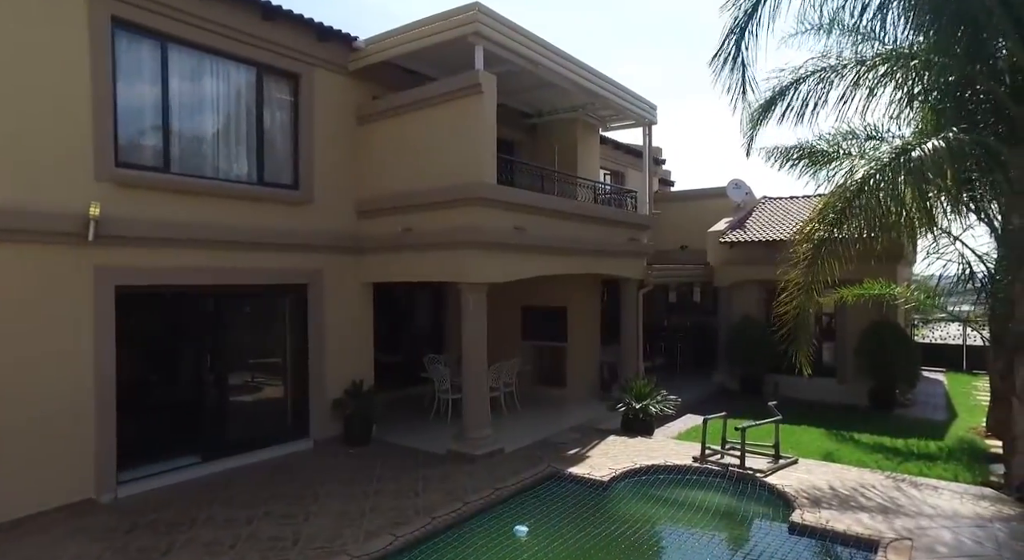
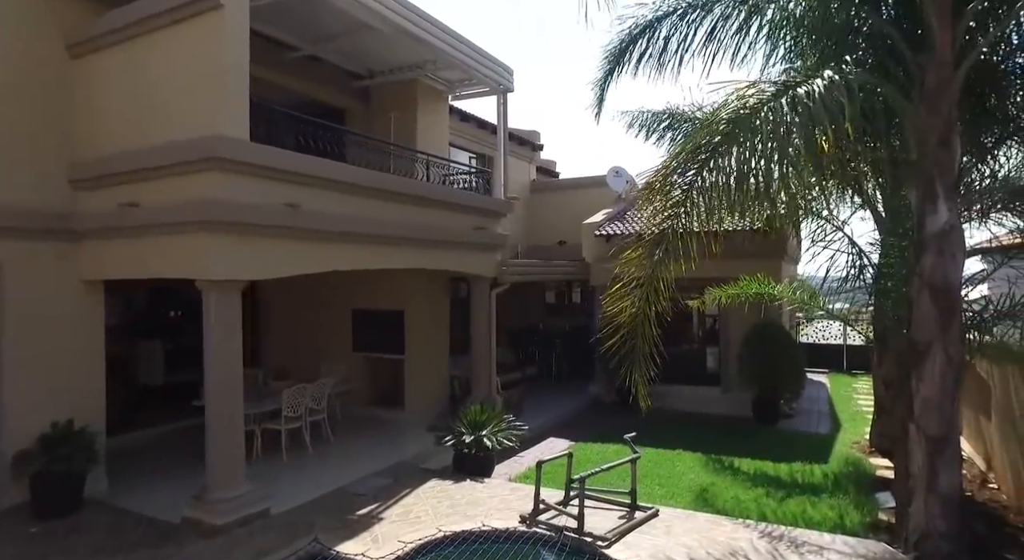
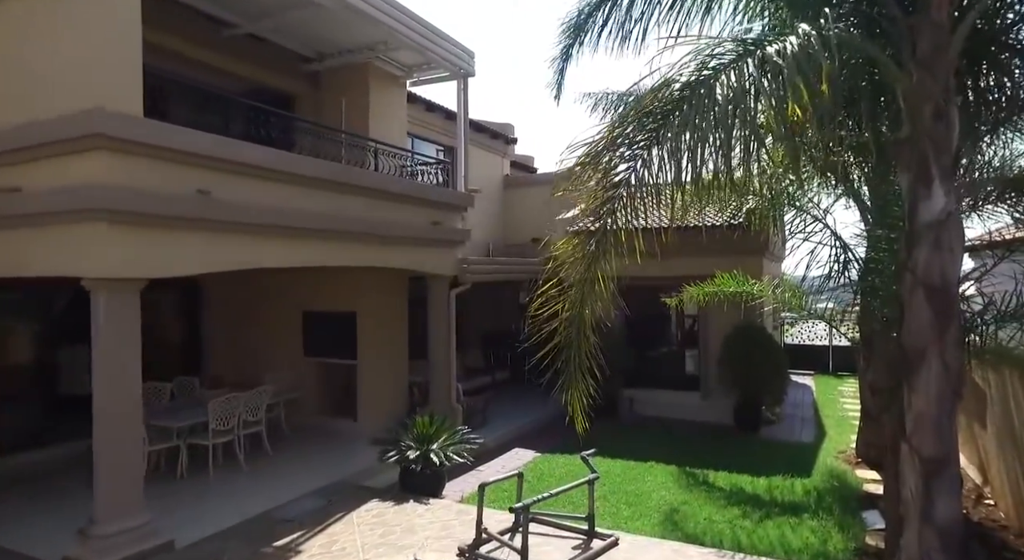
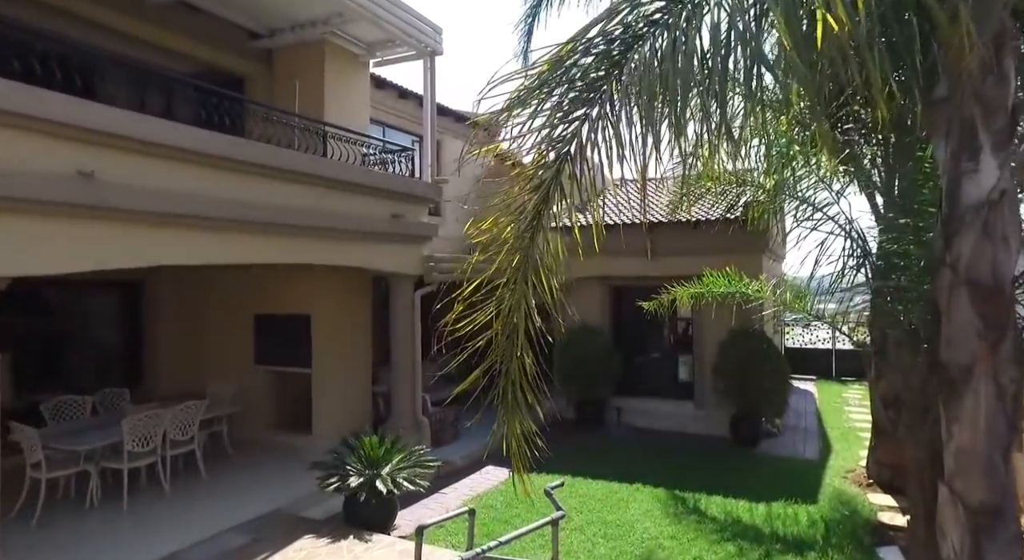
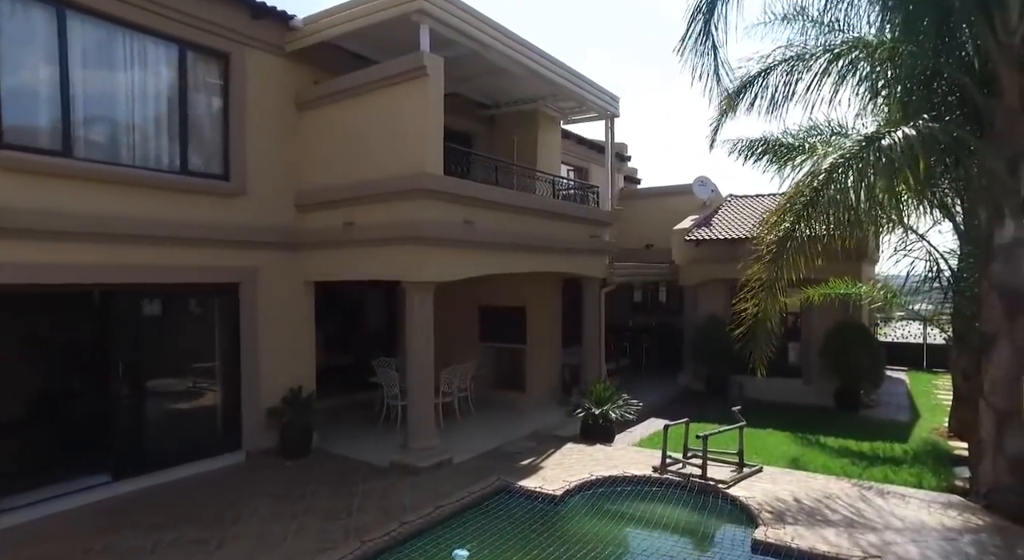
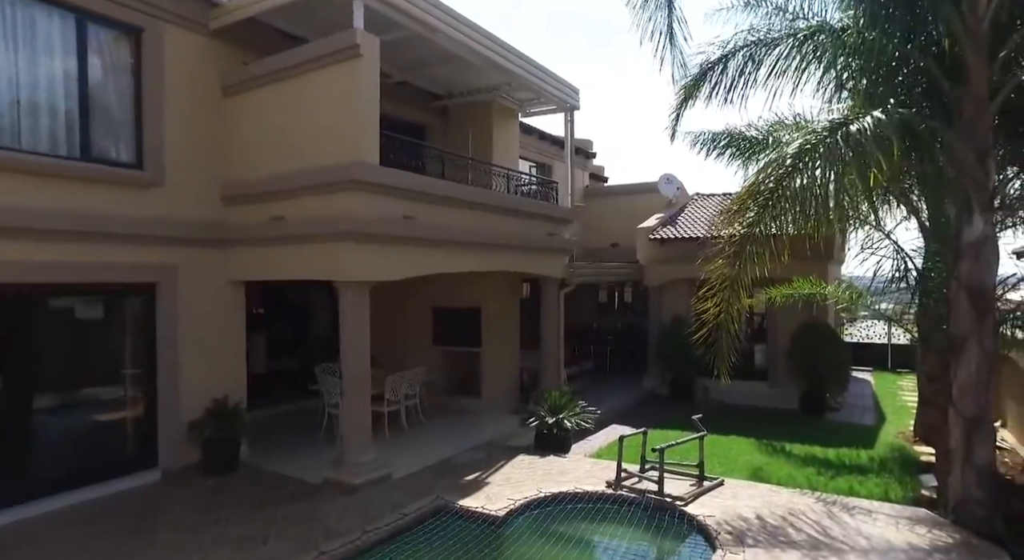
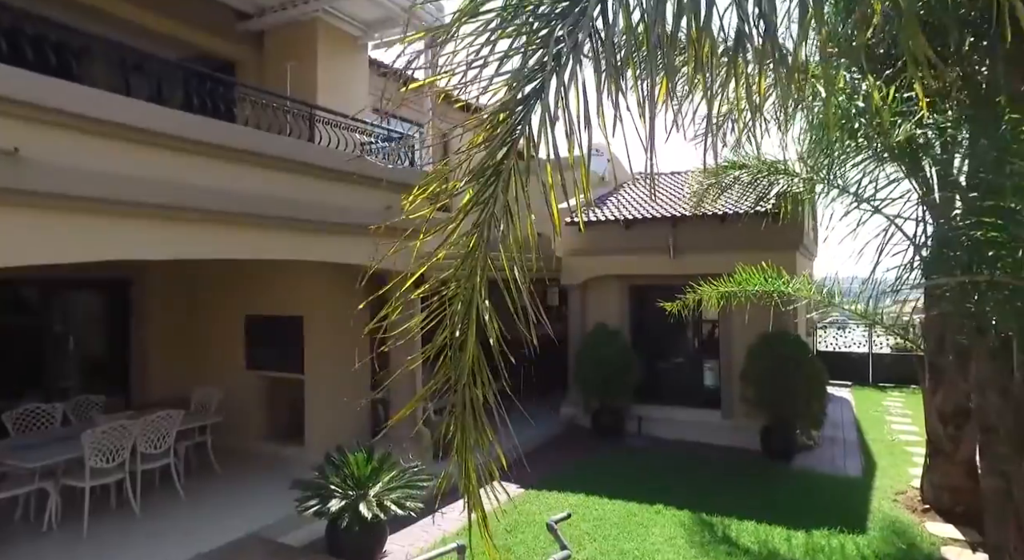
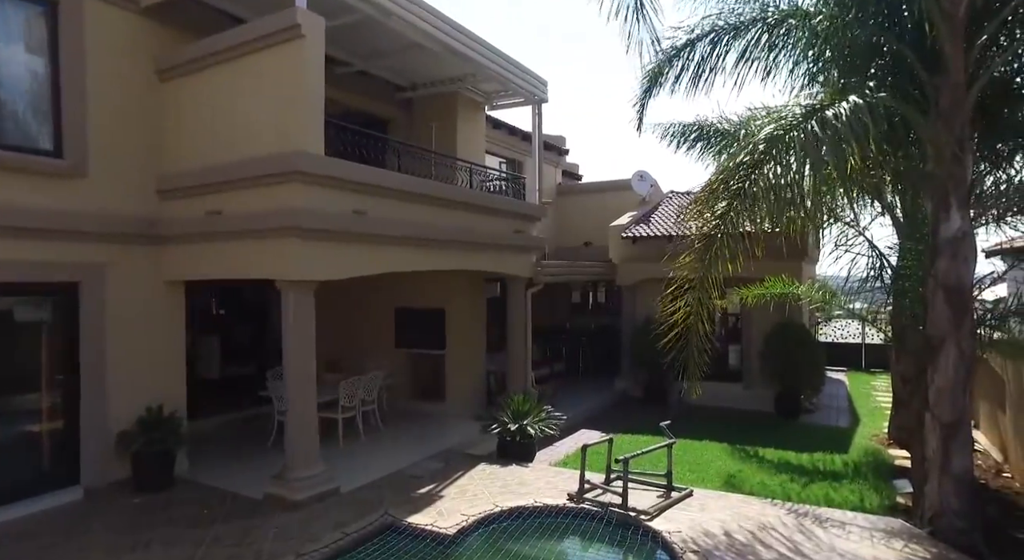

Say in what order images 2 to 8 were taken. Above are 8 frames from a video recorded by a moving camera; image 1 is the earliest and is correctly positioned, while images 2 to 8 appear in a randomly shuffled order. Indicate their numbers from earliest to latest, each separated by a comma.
5, 6, 8, 2, 3, 4, 7
